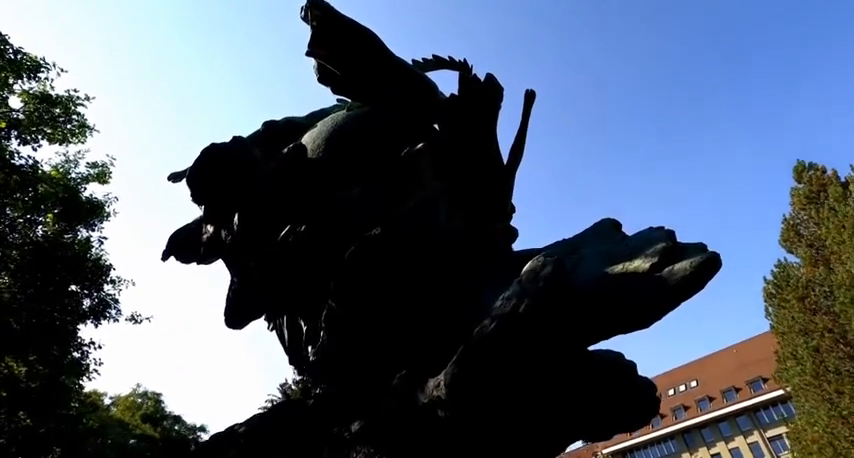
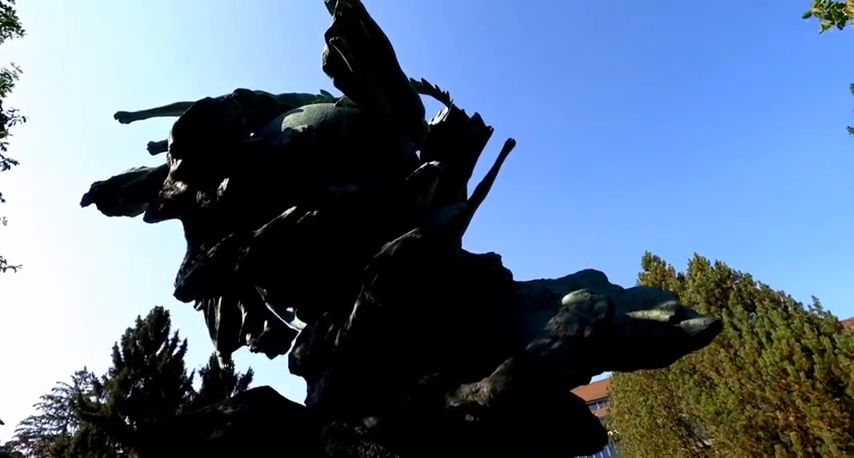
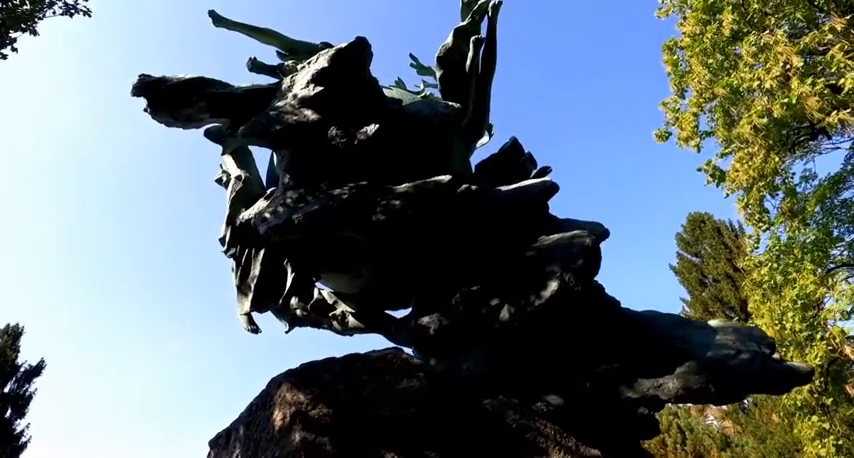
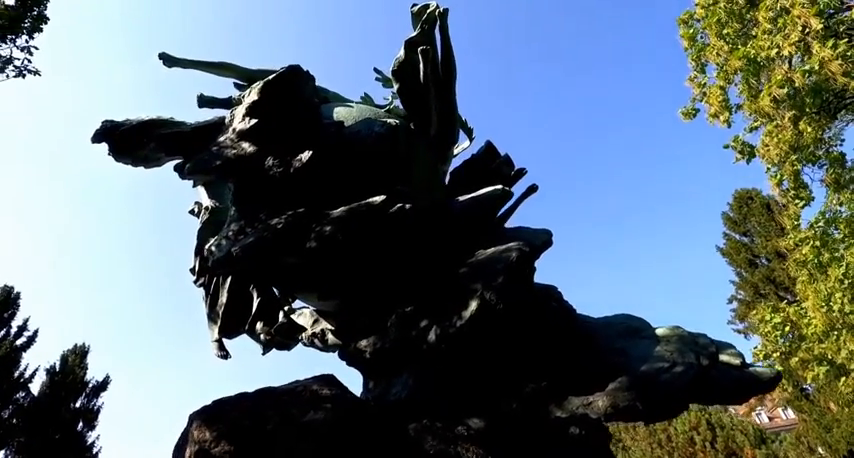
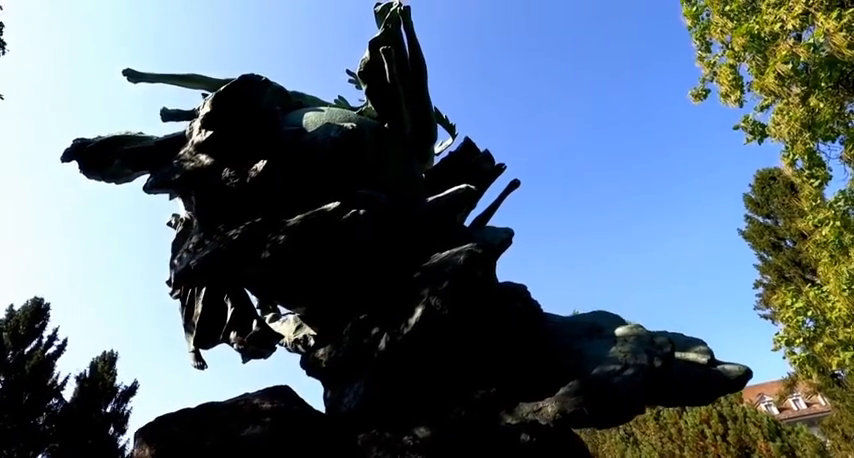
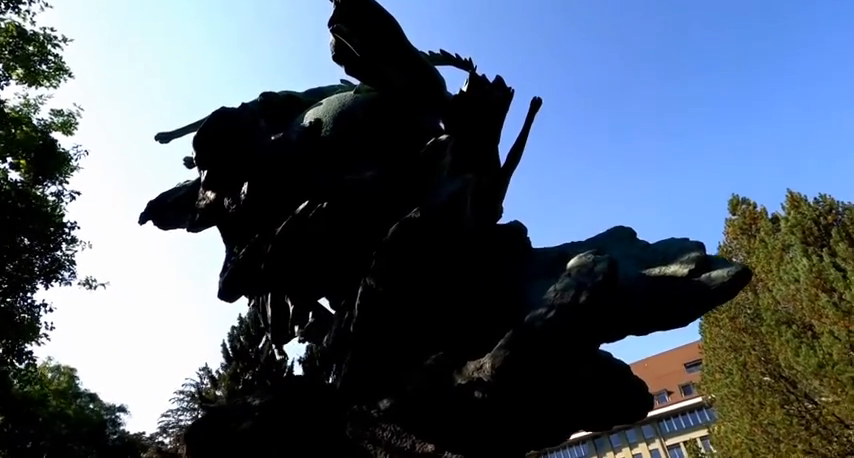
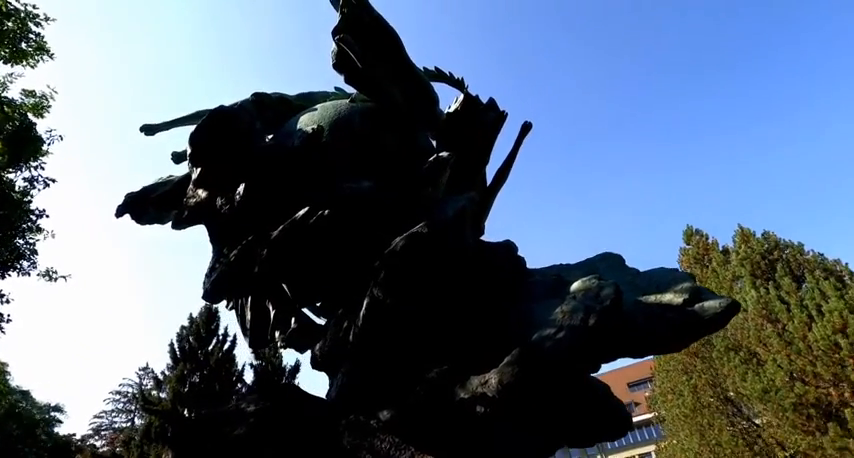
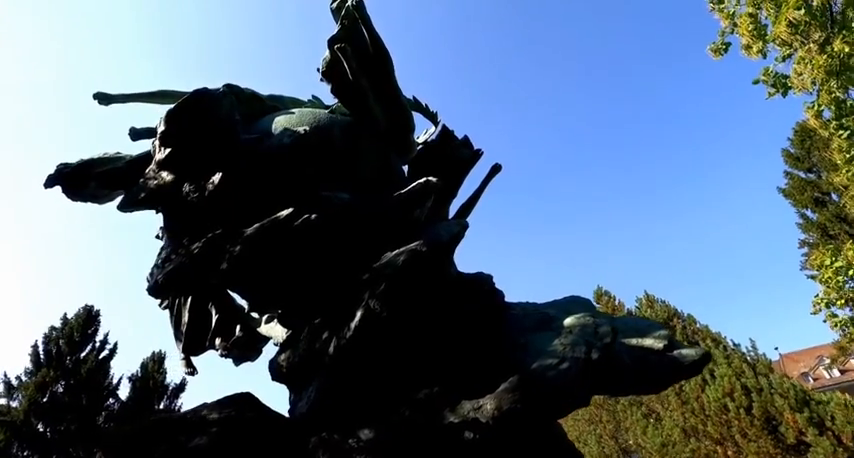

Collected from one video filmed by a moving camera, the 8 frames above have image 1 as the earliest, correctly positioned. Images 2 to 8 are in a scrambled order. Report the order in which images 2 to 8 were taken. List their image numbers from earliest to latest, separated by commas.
6, 7, 2, 8, 5, 4, 3
